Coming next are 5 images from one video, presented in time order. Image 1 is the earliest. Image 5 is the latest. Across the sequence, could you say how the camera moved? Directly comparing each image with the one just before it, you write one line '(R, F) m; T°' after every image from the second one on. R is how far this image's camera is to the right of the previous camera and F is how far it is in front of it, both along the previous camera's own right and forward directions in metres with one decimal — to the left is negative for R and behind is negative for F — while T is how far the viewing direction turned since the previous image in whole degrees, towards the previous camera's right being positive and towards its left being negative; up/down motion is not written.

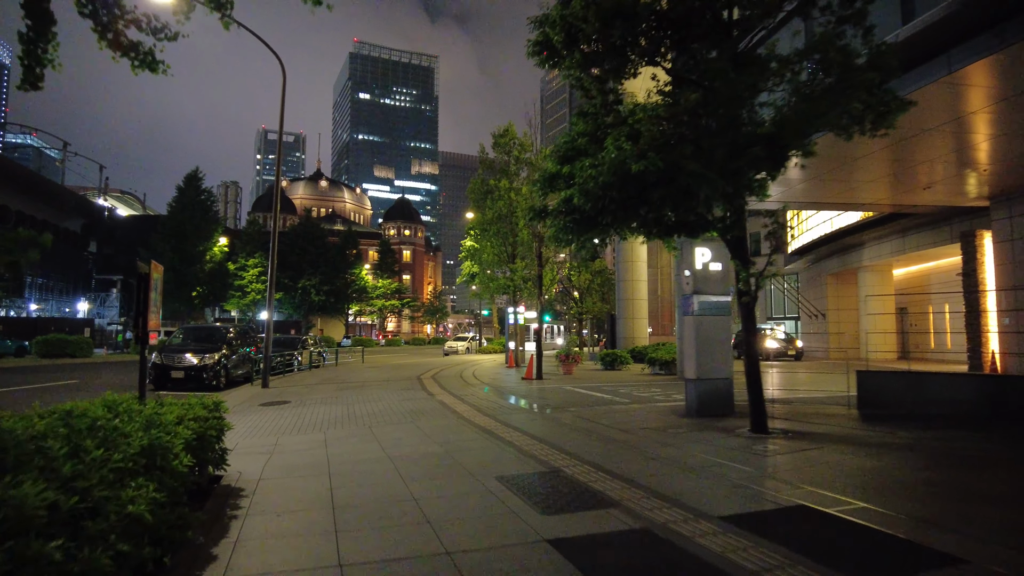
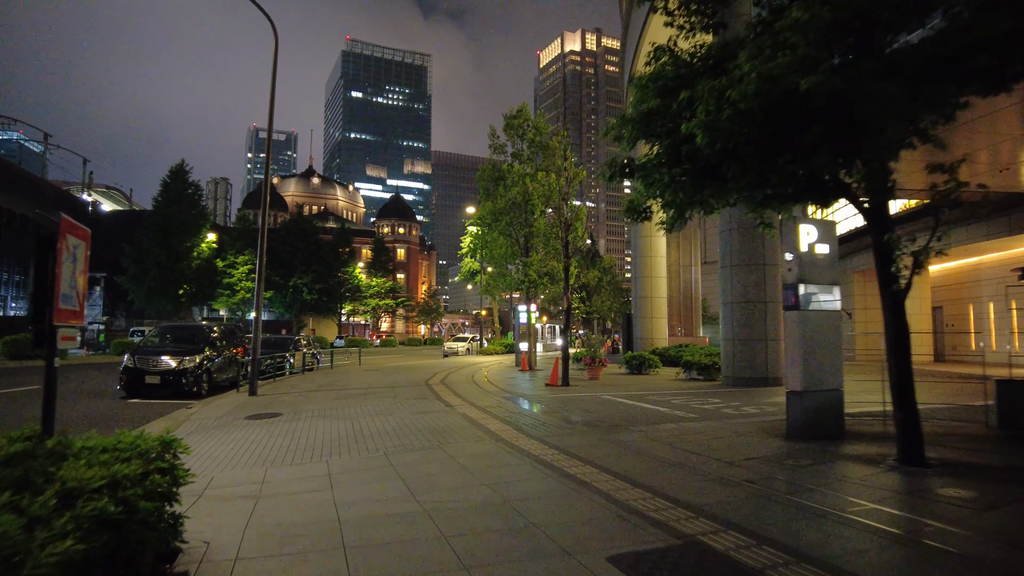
(-0.8, +2.2) m; +1°
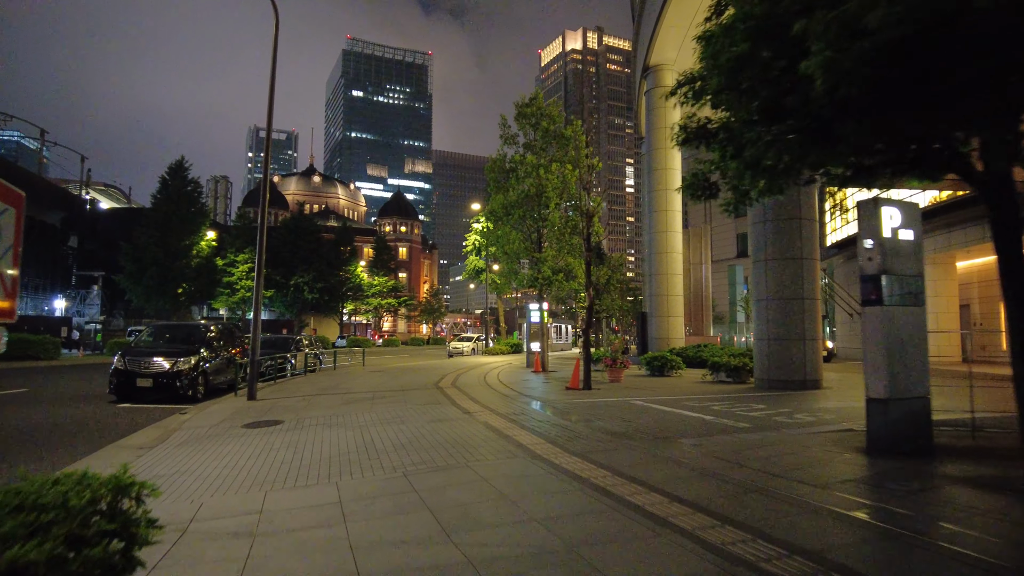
(-0.4, +1.1) m; 0°
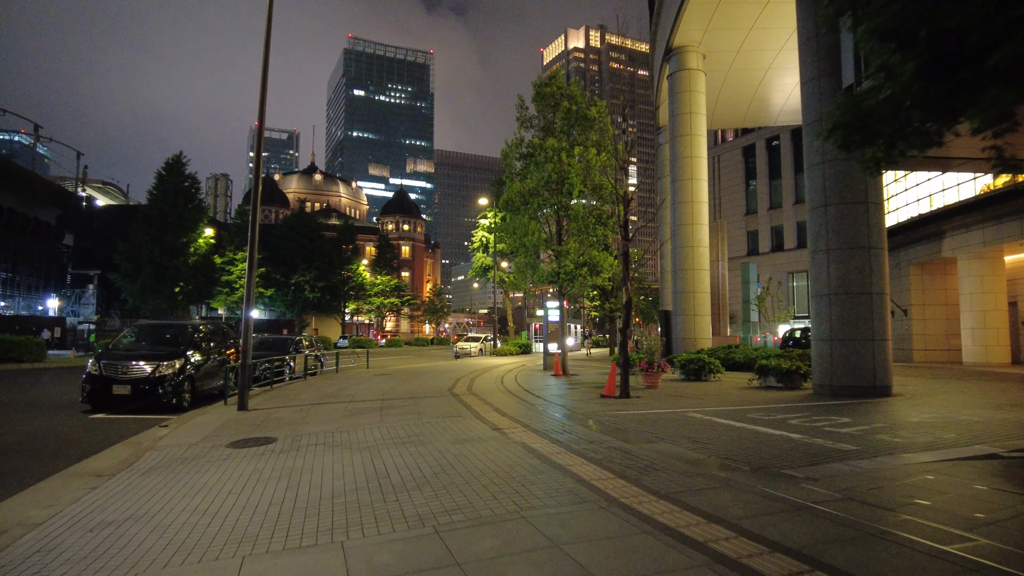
(-0.5, +1.8) m; 0°
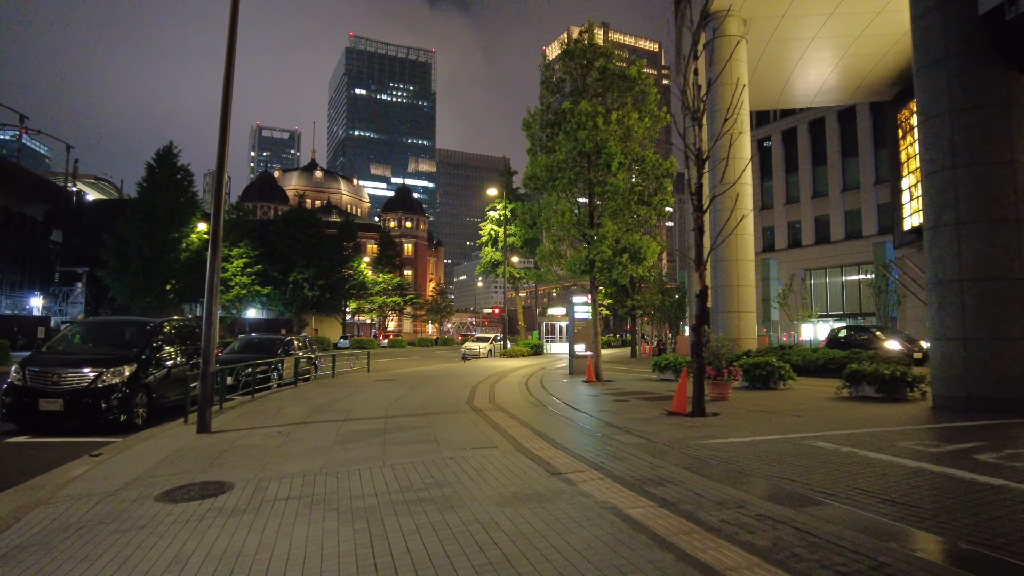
(-0.6, +3.0) m; 0°
